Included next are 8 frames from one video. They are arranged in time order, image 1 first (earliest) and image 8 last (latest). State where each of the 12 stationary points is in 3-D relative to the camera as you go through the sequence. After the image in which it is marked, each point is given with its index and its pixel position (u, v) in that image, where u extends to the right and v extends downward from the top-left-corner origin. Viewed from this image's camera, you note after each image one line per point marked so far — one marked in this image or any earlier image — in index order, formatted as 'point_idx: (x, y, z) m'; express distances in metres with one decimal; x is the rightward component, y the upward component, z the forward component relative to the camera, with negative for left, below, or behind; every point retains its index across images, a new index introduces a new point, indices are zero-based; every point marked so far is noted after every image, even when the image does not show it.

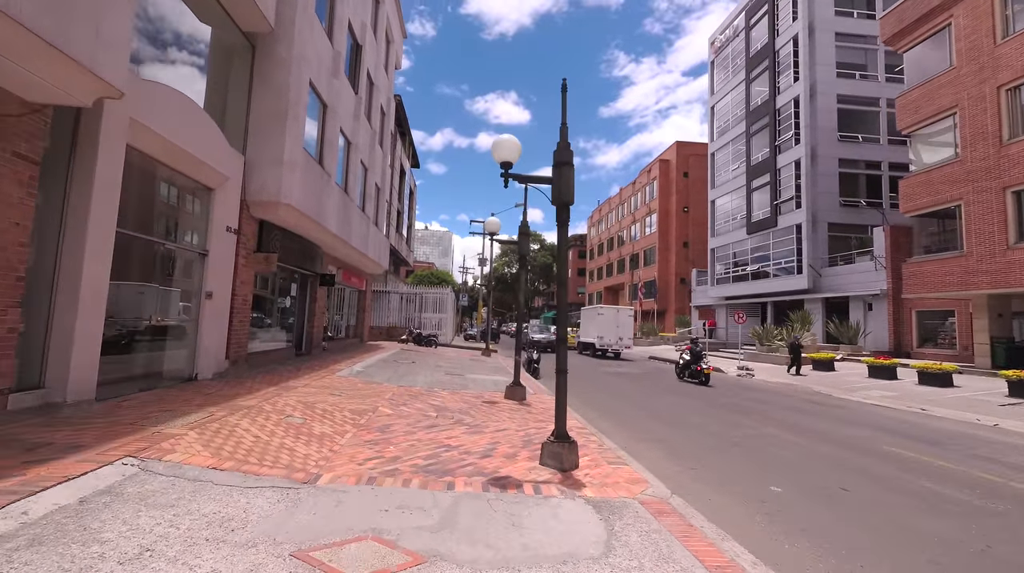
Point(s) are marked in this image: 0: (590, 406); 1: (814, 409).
0: (+2.0, -2.9, +11.1) m
1: (+8.3, -3.4, +12.5) m
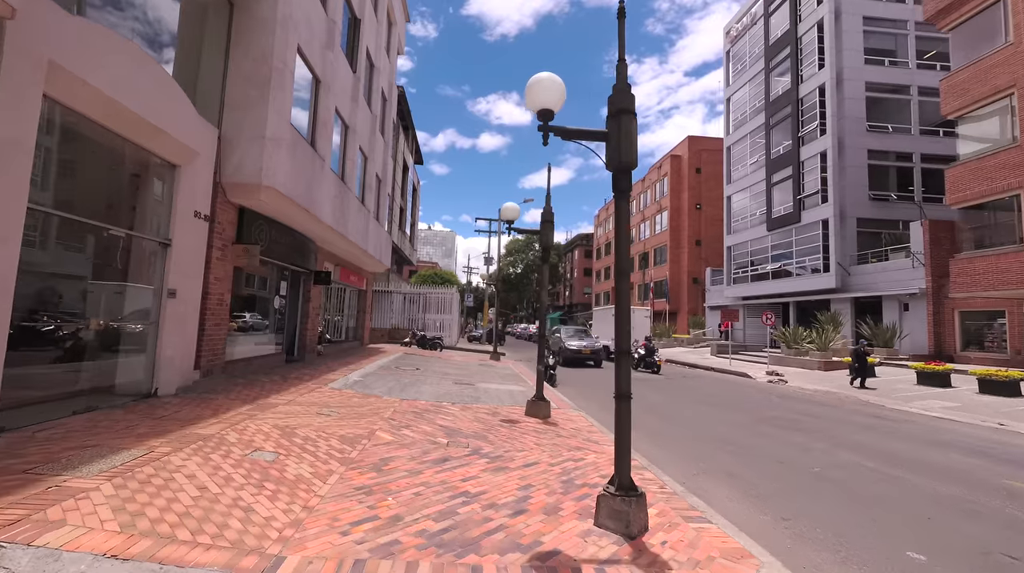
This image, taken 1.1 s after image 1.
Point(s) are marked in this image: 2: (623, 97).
0: (+2.4, -2.9, +9.5) m
1: (+8.7, -3.3, +10.9) m
2: (+1.0, +1.8, +4.3) m
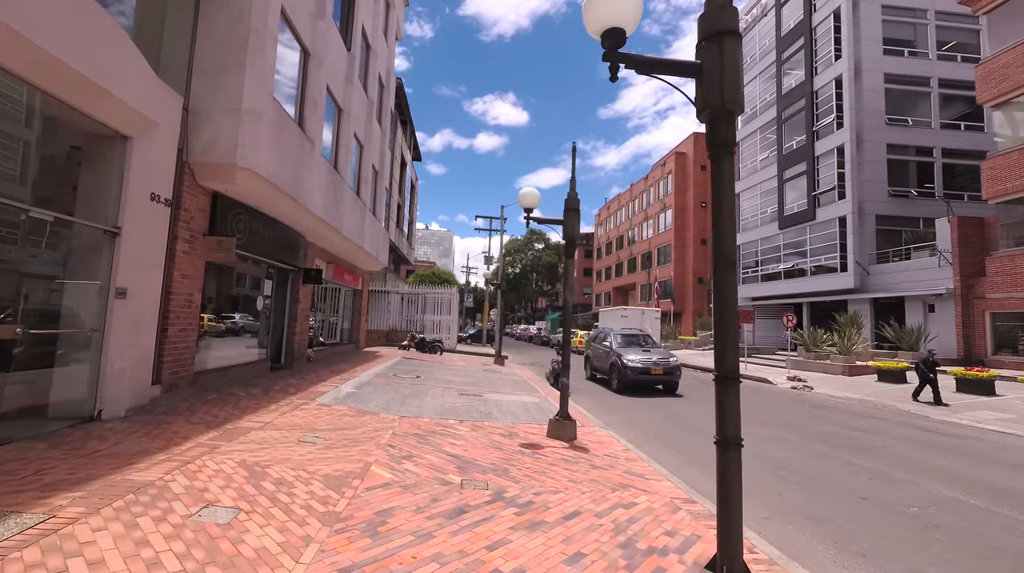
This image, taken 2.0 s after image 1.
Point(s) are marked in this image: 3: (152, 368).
0: (+2.7, -2.9, +8.3) m
1: (+9.0, -3.3, +9.7) m
2: (+1.4, +1.8, +3.0) m
3: (-5.3, -1.2, +6.7) m
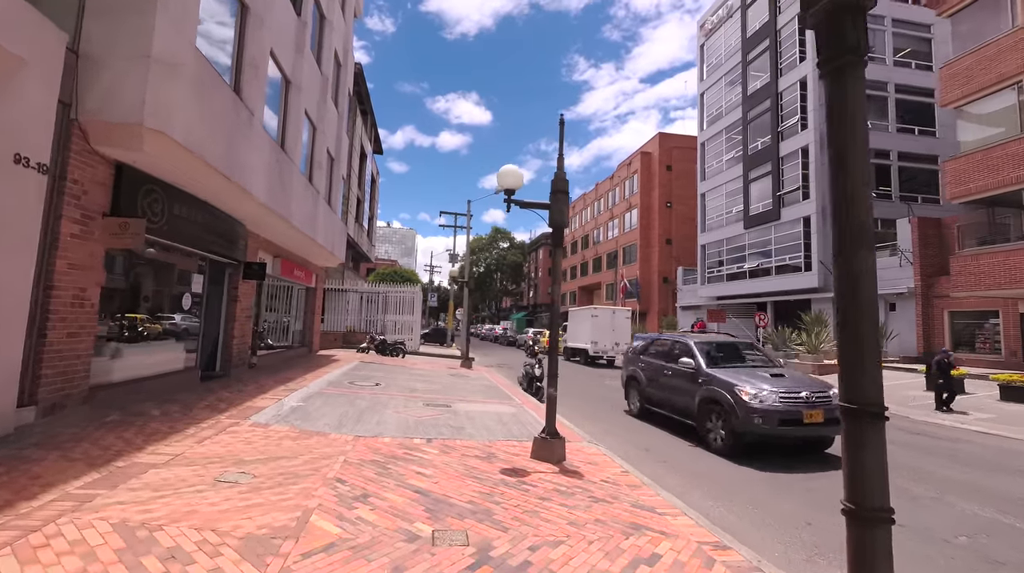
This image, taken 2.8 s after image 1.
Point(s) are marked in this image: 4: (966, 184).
0: (+2.3, -2.8, +7.3) m
1: (+8.5, -3.2, +9.3) m
2: (+1.4, +1.9, +2.0) m
3: (-5.5, -1.1, +5.2) m
4: (+17.0, +3.8, +17.1) m
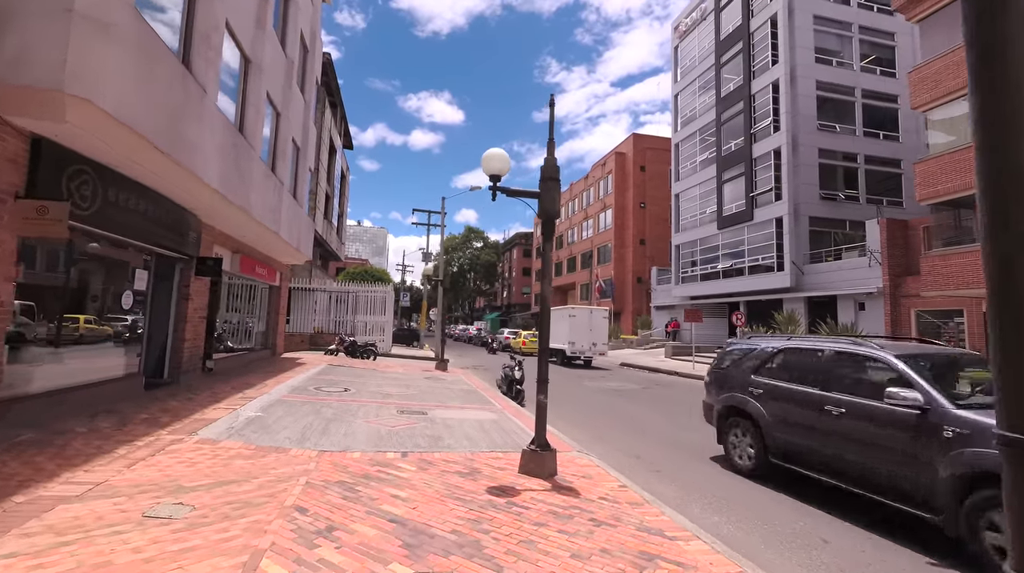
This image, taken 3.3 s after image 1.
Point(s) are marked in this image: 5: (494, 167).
0: (+2.1, -2.7, +6.8) m
1: (+8.1, -3.2, +9.2) m
2: (+1.5, +1.9, +1.5) m
3: (-5.6, -1.1, +4.2) m
4: (+16.1, +3.8, +17.4) m
5: (-0.2, +1.5, +5.9) m
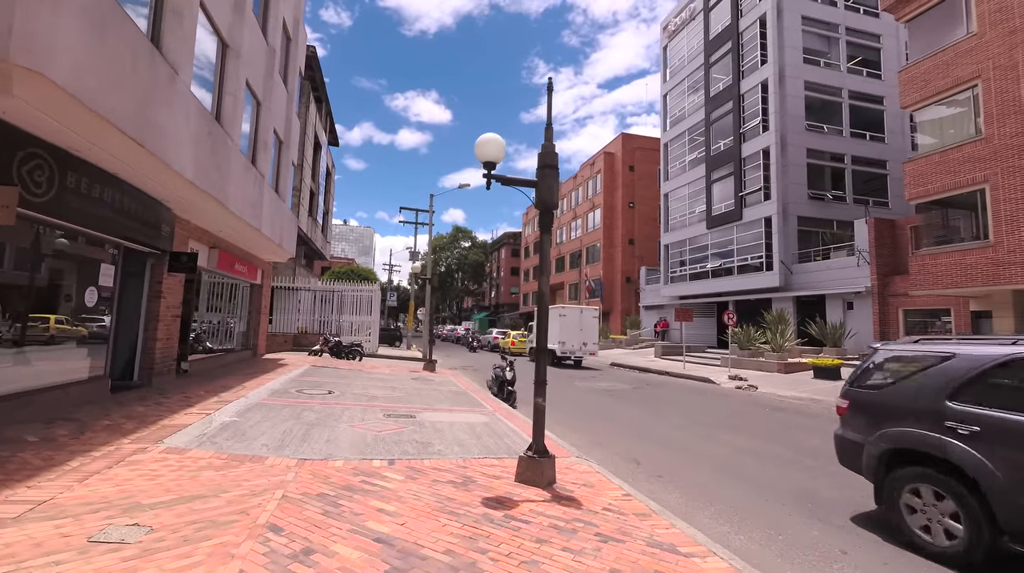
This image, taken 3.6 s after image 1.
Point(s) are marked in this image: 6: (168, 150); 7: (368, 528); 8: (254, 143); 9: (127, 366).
0: (+2.0, -2.7, +6.5) m
1: (+8.0, -3.1, +9.0) m
2: (+1.6, +2.0, +1.1) m
3: (-5.6, -1.0, +3.7) m
4: (+15.7, +3.9, +17.5) m
5: (-0.3, +1.6, +5.5) m
6: (-5.5, +2.2, +7.3) m
7: (-1.2, -2.0, +3.8) m
8: (-7.1, +3.9, +12.7) m
9: (-7.4, -1.5, +8.8) m
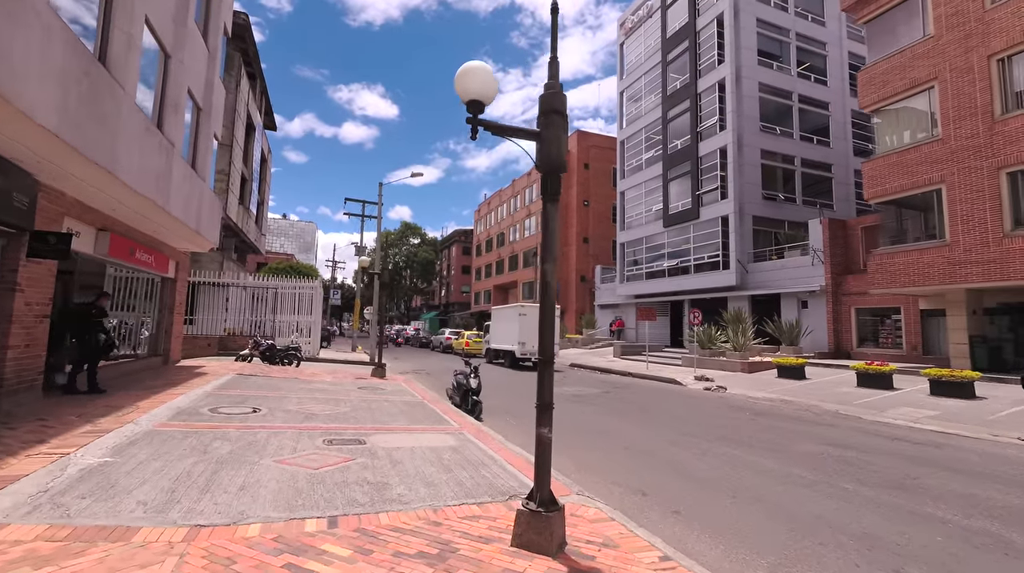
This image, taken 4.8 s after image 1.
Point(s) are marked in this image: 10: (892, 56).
0: (+1.8, -2.6, +5.2) m
1: (+7.5, -3.1, +8.4) m
2: (+2.0, +2.1, -0.2) m
3: (-5.4, -0.9, +1.6) m
4: (+14.3, +3.9, +17.7) m
5: (-0.3, +1.7, +3.9) m
6: (-5.7, +2.3, +5.2) m
7: (-1.0, -1.9, +2.2) m
8: (-7.9, +4.1, +10.4) m
9: (-7.8, -1.4, +6.5) m
10: (+14.5, +8.8, +17.5) m
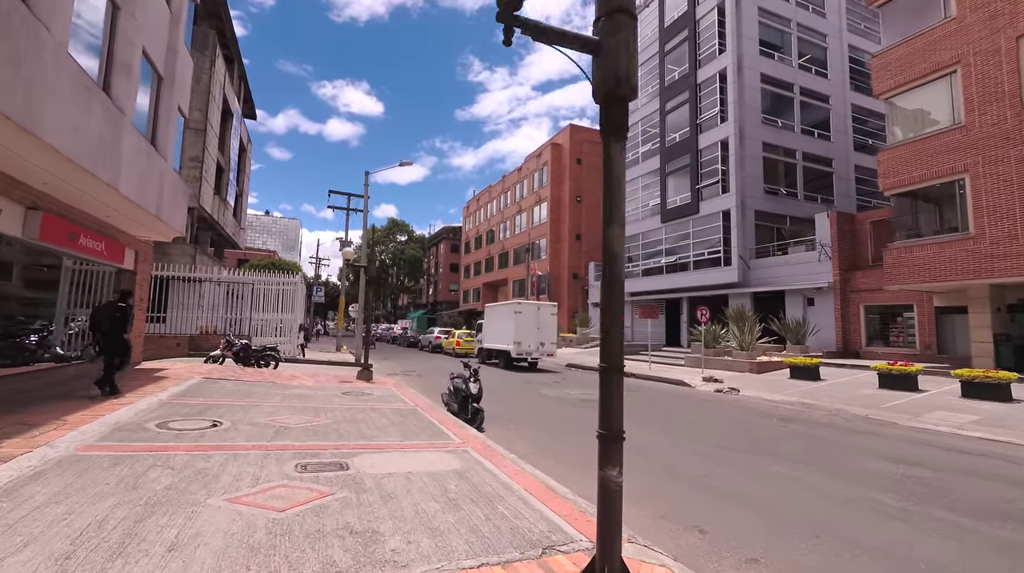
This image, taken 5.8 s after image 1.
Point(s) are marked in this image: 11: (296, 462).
0: (+2.1, -2.4, +4.0) m
1: (+7.6, -2.9, +7.3) m
2: (+2.5, +2.2, -1.4) m
3: (-5.1, -0.7, +0.2) m
4: (+14.2, +4.1, +16.8) m
5: (0.0, +1.8, +2.7) m
6: (-5.4, +2.5, +3.8) m
7: (-0.7, -1.7, +0.9) m
8: (-7.8, +4.3, +8.9) m
9: (-7.5, -1.2, +5.0) m
10: (+14.4, +8.9, +16.7) m
11: (-2.5, -2.0, +5.4) m
